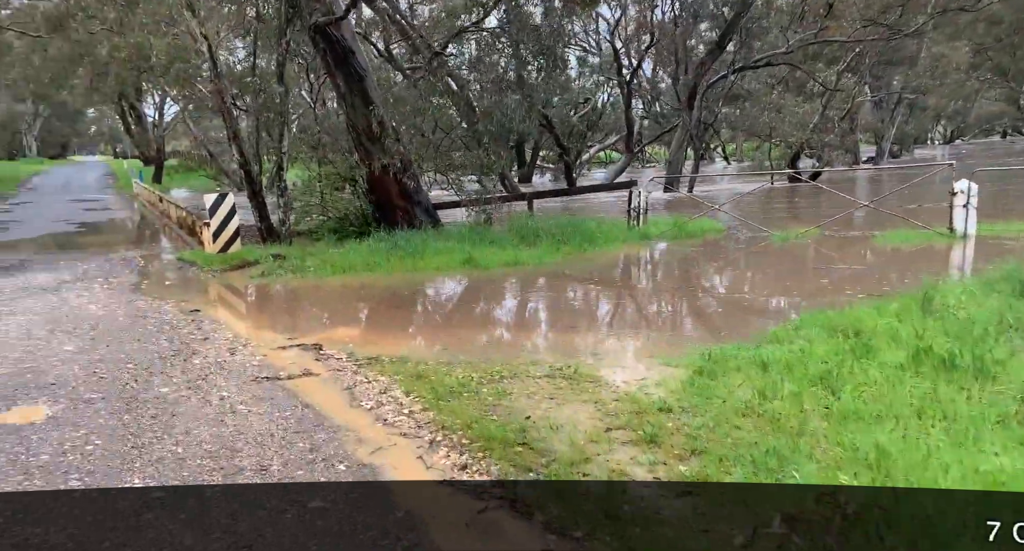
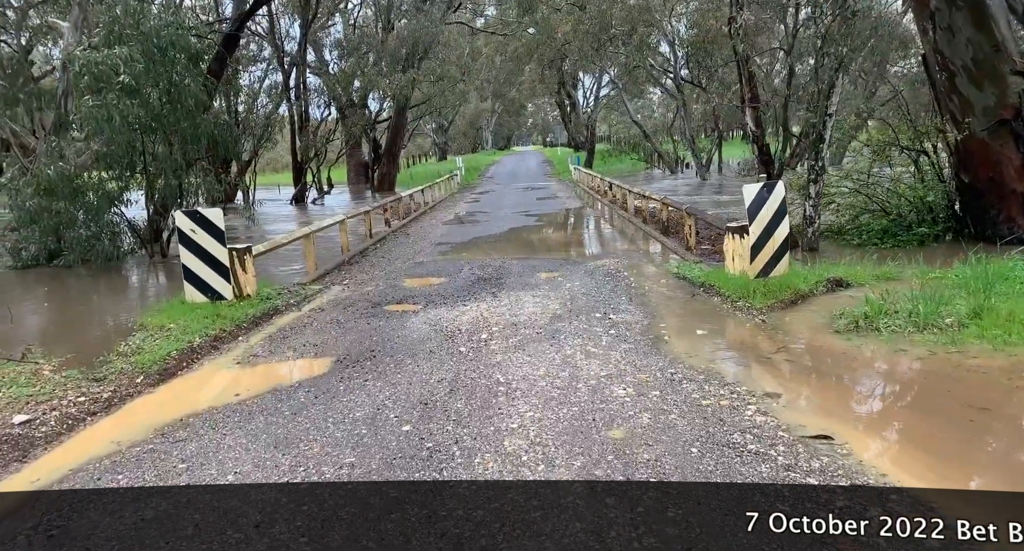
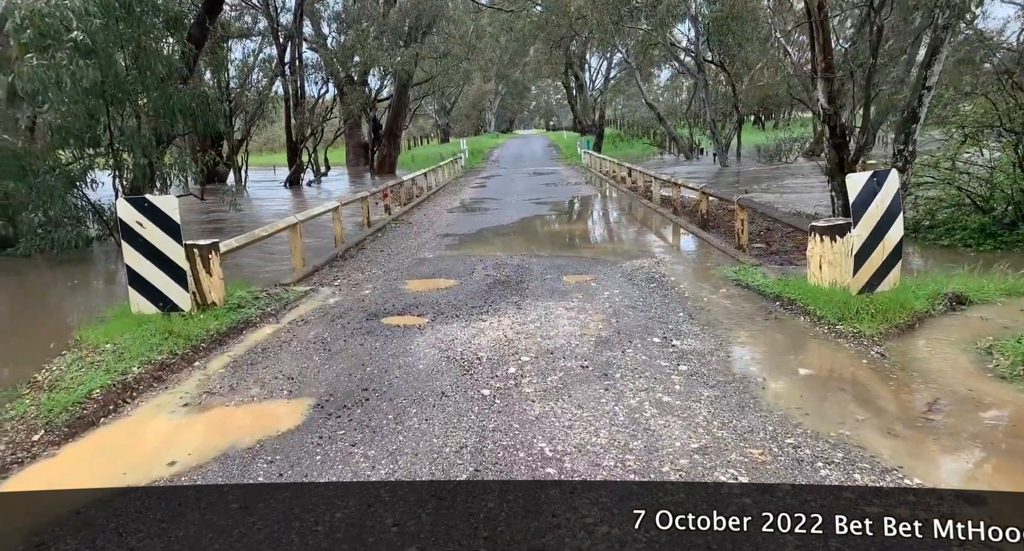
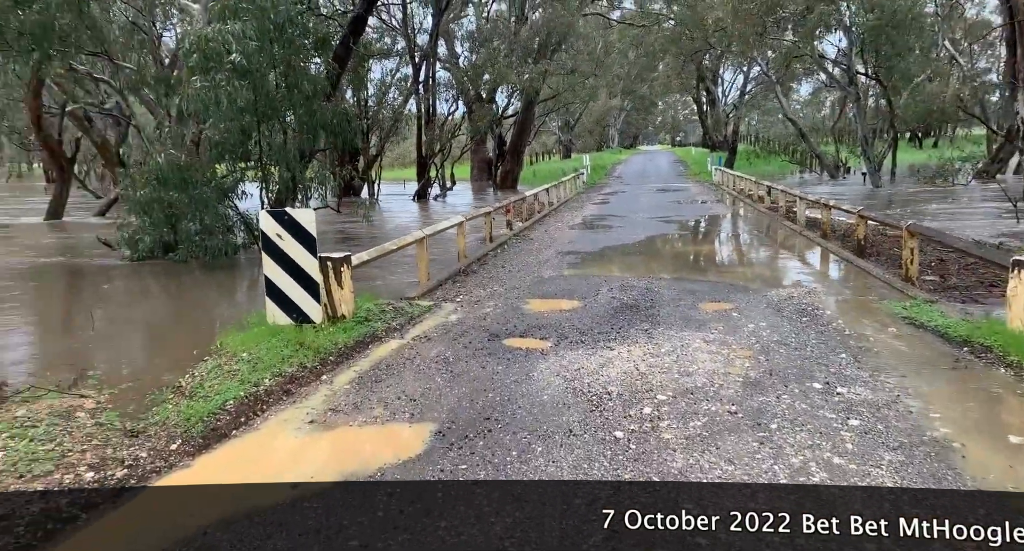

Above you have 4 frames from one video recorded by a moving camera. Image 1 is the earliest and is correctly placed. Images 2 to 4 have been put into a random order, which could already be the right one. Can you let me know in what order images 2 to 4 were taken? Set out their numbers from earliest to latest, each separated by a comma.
2, 3, 4
